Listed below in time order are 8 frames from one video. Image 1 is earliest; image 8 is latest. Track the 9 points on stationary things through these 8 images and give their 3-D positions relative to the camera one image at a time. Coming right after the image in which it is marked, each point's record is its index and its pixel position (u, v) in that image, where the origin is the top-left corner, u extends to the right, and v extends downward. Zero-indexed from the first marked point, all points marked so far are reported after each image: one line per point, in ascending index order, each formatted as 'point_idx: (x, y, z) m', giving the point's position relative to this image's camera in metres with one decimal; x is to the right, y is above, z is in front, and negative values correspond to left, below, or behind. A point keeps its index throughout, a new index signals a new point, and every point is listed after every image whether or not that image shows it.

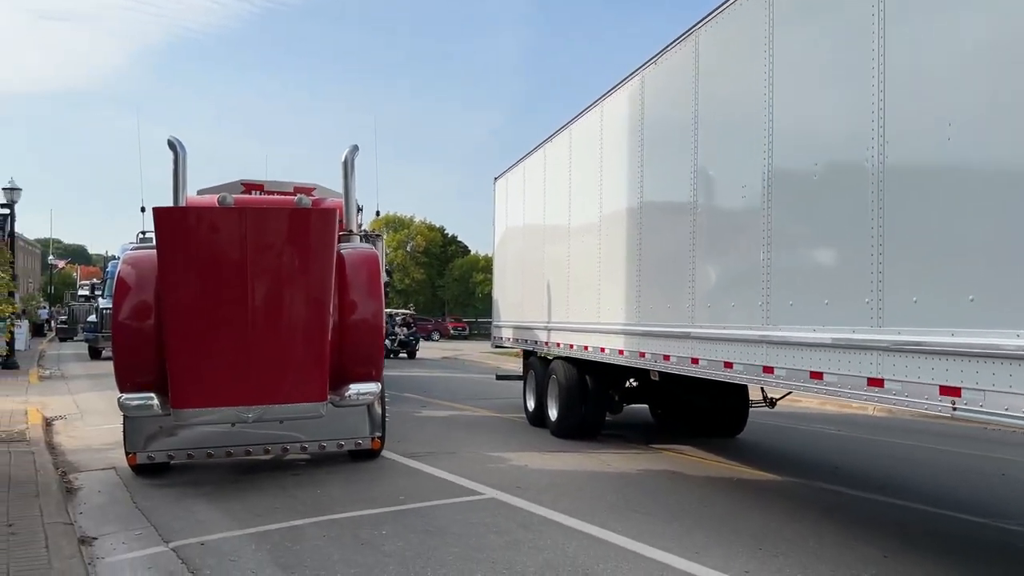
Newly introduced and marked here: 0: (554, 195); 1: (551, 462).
0: (+0.6, +1.2, +11.2) m
1: (+0.4, -1.8, +8.9) m
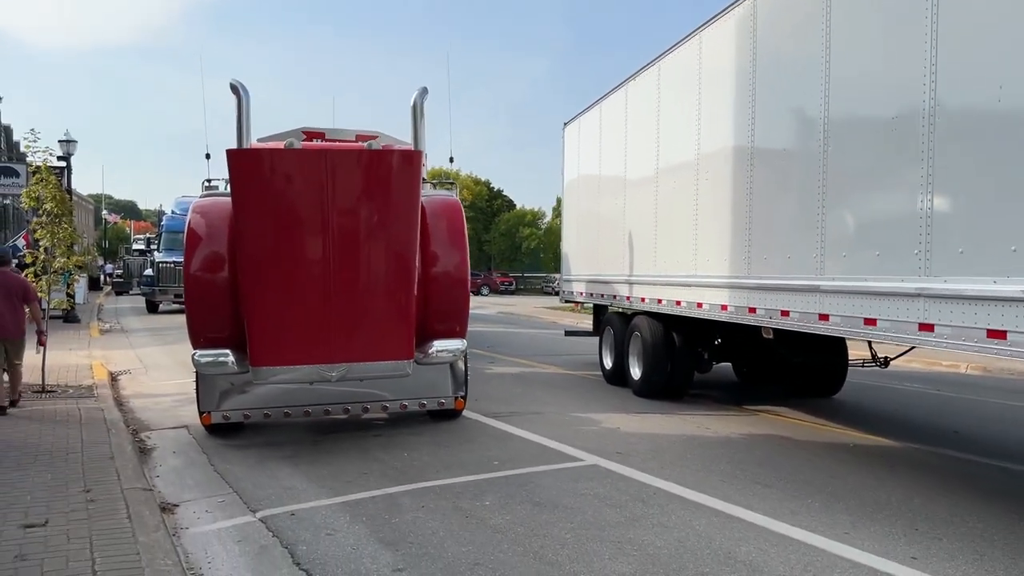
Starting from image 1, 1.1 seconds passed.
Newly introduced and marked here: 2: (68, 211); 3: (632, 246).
0: (+1.5, +1.8, +10.4) m
1: (+1.3, -1.3, +8.4) m
2: (-5.7, +1.0, +11.2) m
3: (+1.5, +0.5, +10.6) m
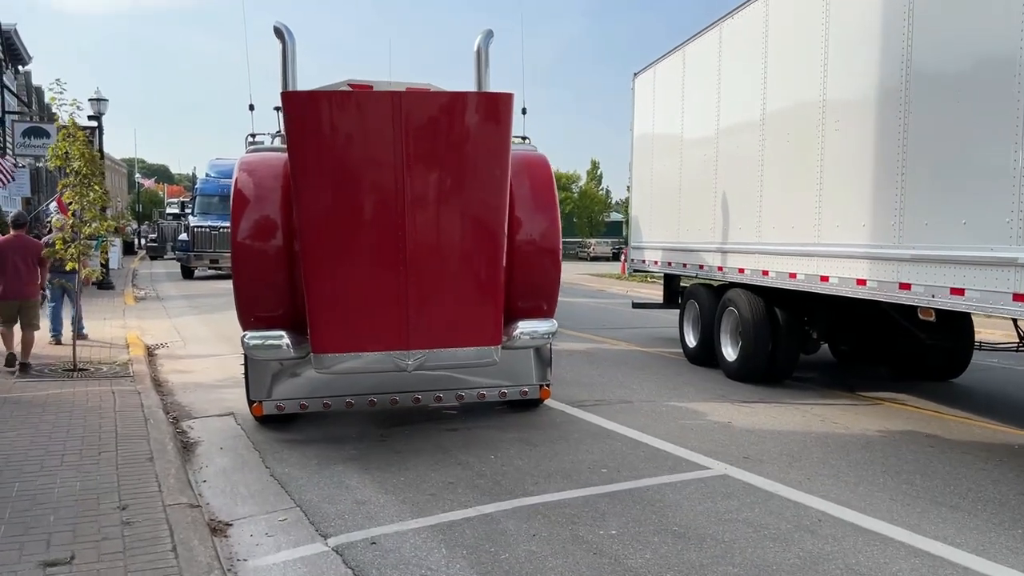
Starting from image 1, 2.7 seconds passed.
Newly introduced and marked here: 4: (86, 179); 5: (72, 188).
0: (+2.4, +2.1, +9.1) m
1: (+2.1, -1.1, +7.2) m
2: (-4.8, +1.4, +10.2) m
3: (+2.3, +0.9, +9.4) m
4: (-4.9, +1.3, +10.0) m
5: (-5.1, +1.1, +10.0) m
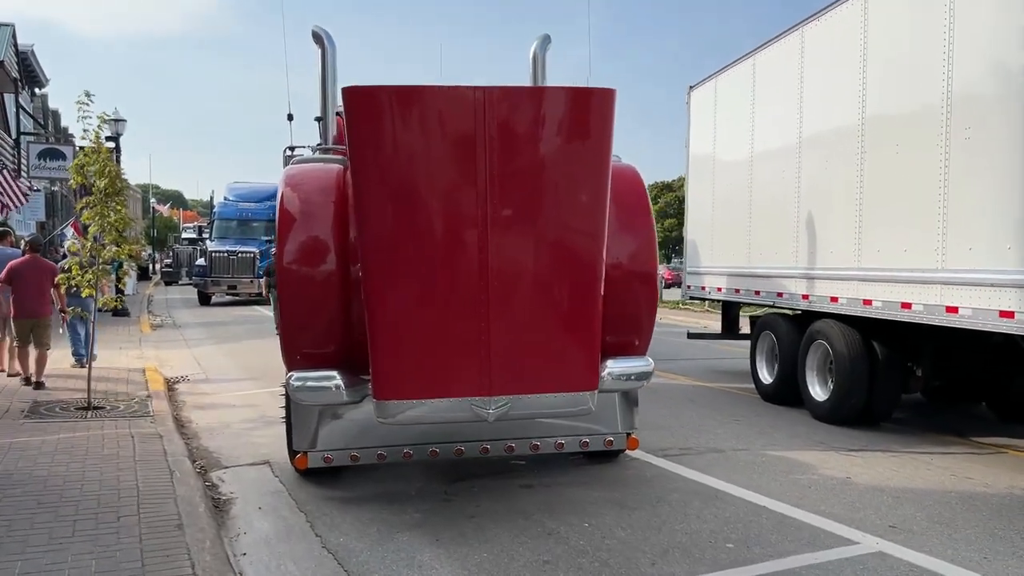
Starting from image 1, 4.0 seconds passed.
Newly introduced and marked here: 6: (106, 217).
0: (+3.0, +1.8, +8.2) m
1: (+2.6, -1.3, +6.2) m
2: (-4.2, +1.1, +9.3) m
3: (+2.9, +0.6, +8.4) m
4: (-4.3, +0.9, +9.2) m
5: (-4.5, +0.8, +9.1) m
6: (-4.3, +0.8, +9.1) m
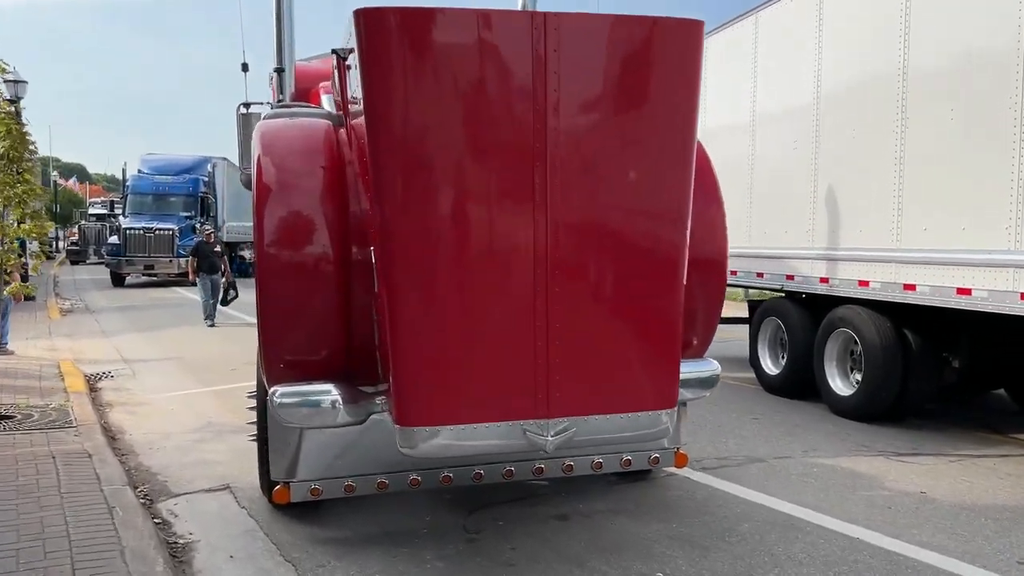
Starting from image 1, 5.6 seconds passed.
0: (+2.9, +2.0, +7.3) m
1: (+2.8, -1.2, +5.4) m
2: (-4.4, +1.2, +7.8) m
3: (+2.9, +0.7, +7.6) m
4: (-4.4, +1.1, +7.7) m
5: (-4.6, +1.0, +7.6) m
6: (-4.4, +0.9, +7.6) m
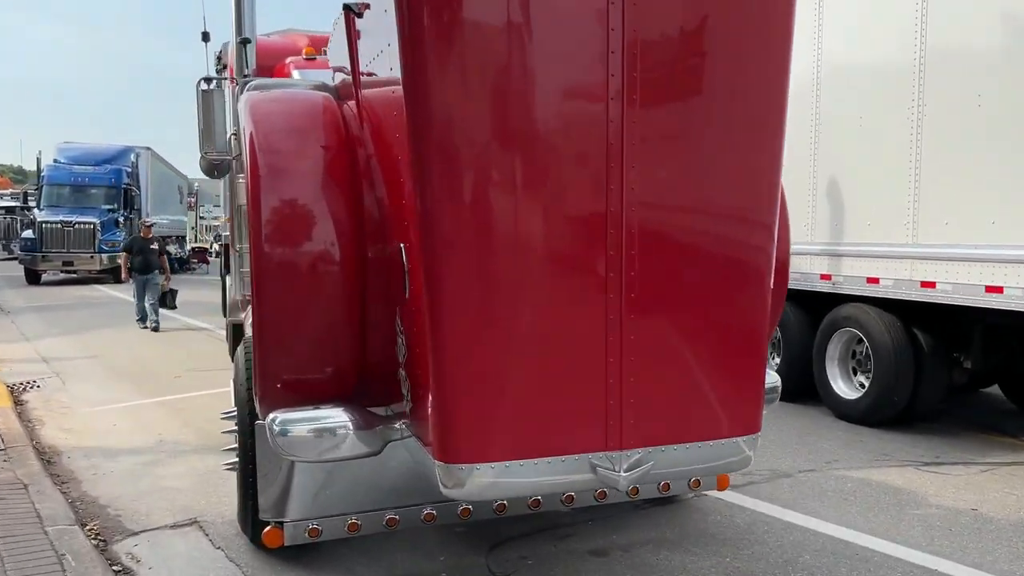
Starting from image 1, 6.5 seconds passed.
0: (+2.8, +2.0, +6.9) m
1: (+2.8, -1.2, +5.0) m
2: (-4.5, +1.2, +6.8) m
3: (+2.7, +0.7, +7.2) m
4: (-4.5, +1.1, +6.6) m
5: (-4.7, +1.0, +6.6) m
6: (-4.5, +0.9, +6.6) m
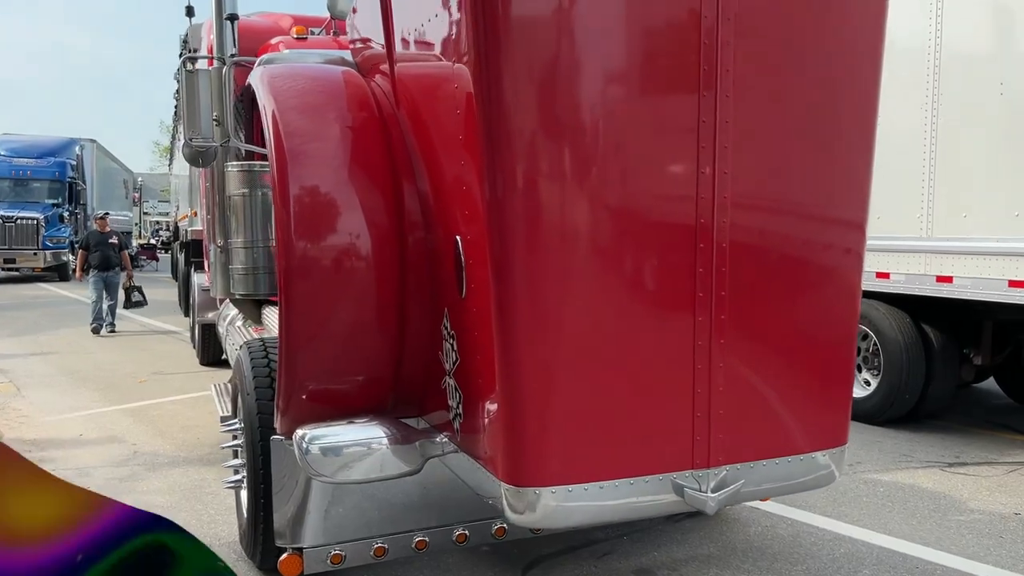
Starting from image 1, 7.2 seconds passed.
0: (+2.8, +2.0, +6.7) m
1: (+2.9, -1.2, +4.8) m
2: (-4.5, +1.2, +6.1) m
3: (+2.7, +0.8, +7.0) m
4: (-4.5, +1.1, +6.0) m
5: (-4.7, +1.0, +5.9) m
6: (-4.5, +0.9, +6.0) m
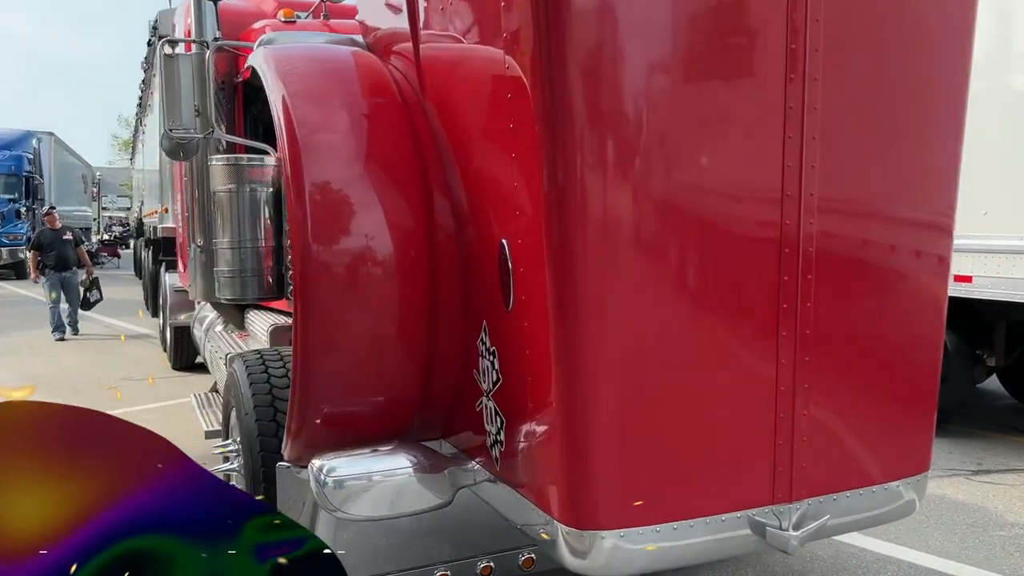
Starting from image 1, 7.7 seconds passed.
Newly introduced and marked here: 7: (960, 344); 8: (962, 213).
0: (+2.8, +2.0, +6.5) m
1: (+3.0, -1.2, +4.6) m
2: (-4.5, +1.2, +5.6) m
3: (+2.7, +0.8, +6.8) m
4: (-4.5, +1.0, +5.5) m
5: (-4.6, +0.9, +5.4) m
6: (-4.5, +0.8, +5.4) m
7: (+3.3, -0.4, +6.4) m
8: (+3.1, +0.5, +5.9) m
